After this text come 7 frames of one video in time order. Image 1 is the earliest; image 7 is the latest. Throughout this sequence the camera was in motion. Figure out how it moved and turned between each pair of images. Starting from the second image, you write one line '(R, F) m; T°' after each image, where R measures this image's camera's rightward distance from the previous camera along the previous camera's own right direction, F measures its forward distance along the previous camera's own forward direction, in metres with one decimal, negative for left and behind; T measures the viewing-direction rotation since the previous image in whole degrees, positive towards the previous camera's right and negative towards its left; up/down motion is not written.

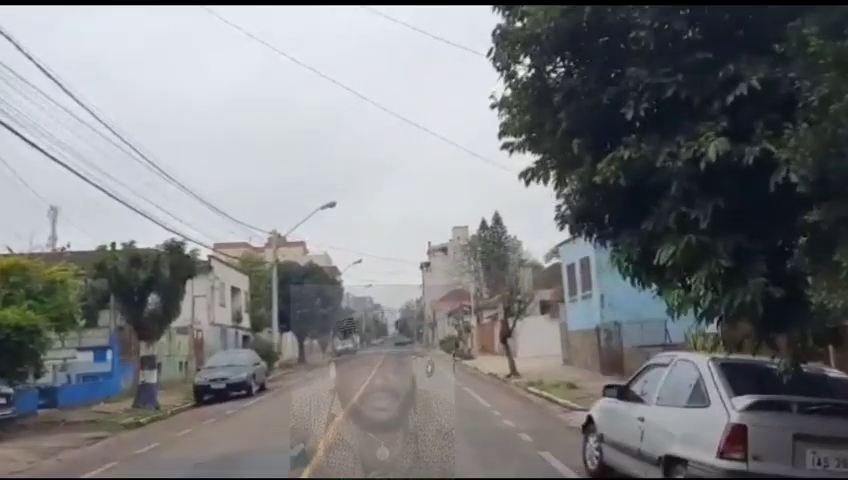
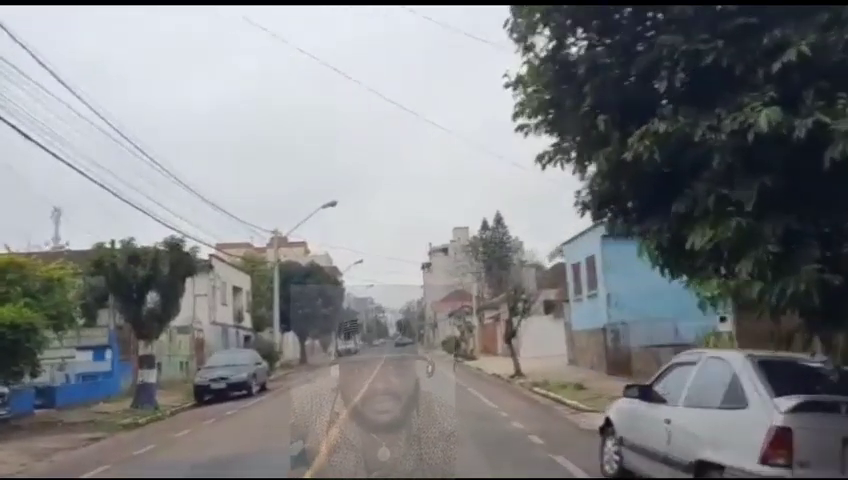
(-0.1, +0.4) m; 0°
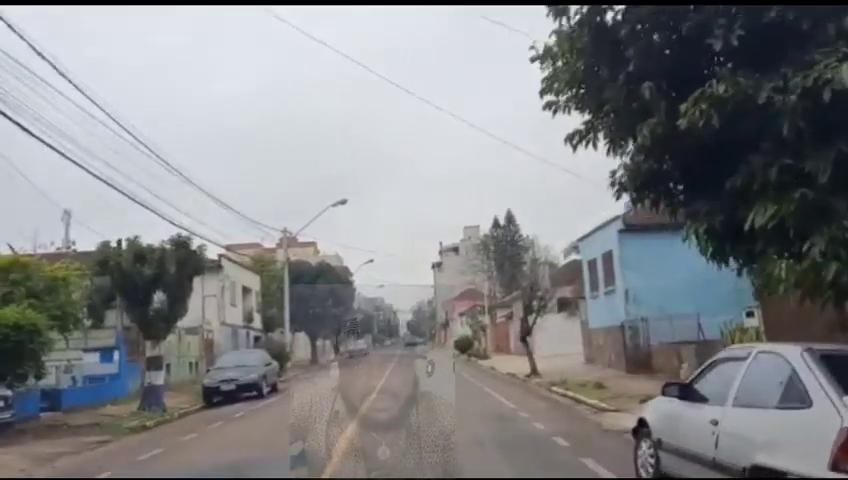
(-0.1, +0.6) m; -1°
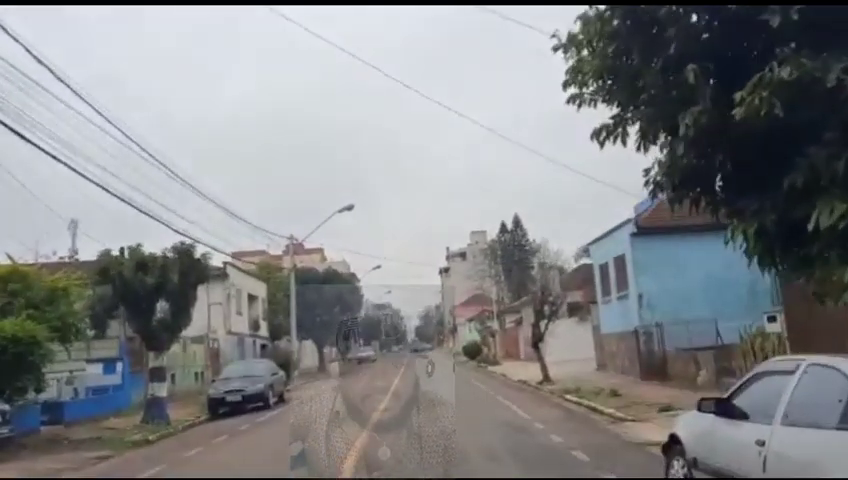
(-0.1, +0.6) m; 0°
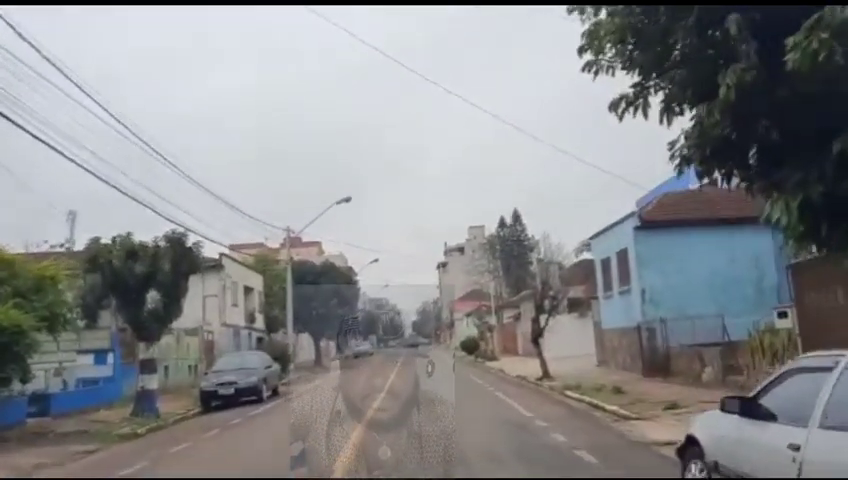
(0.0, +0.6) m; 0°
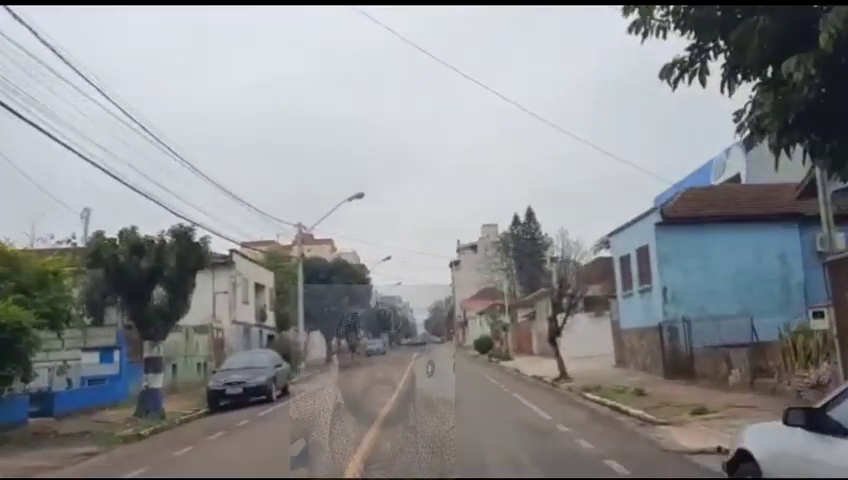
(-0.1, +0.8) m; -1°
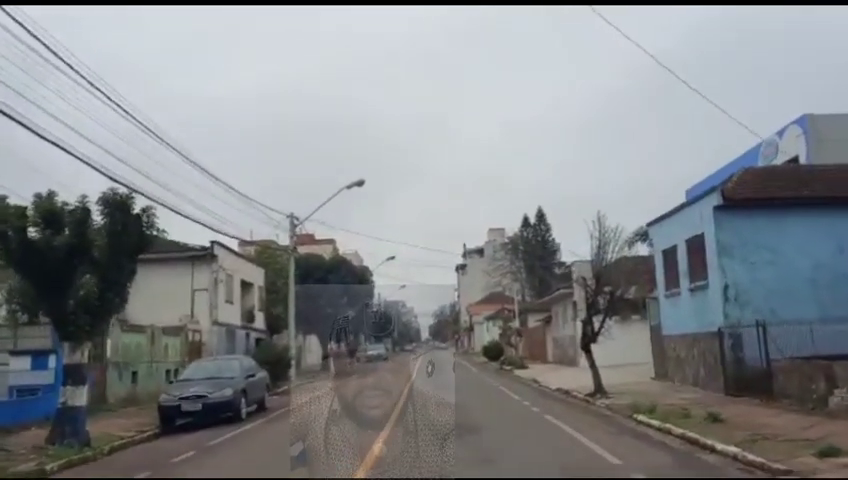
(-0.1, +4.8) m; 0°
